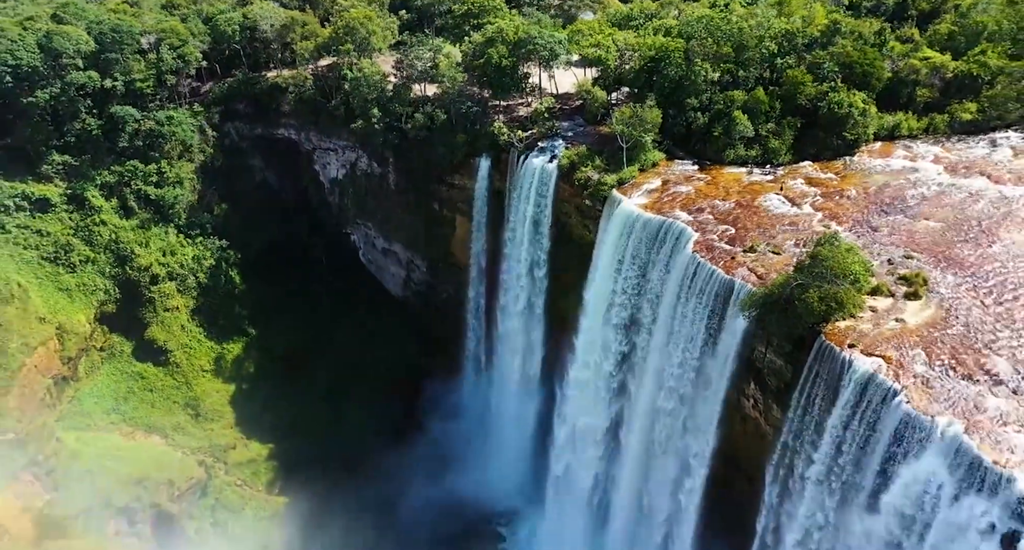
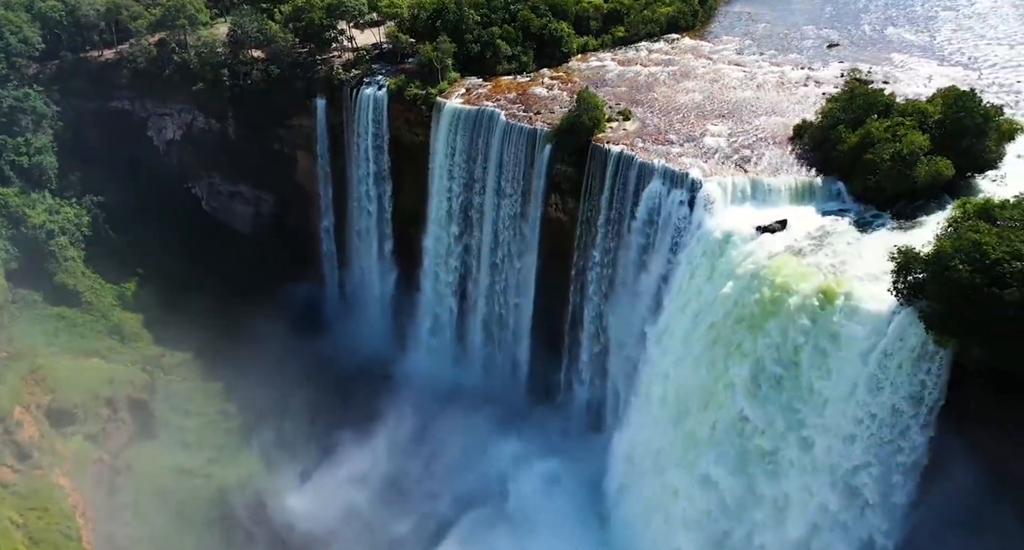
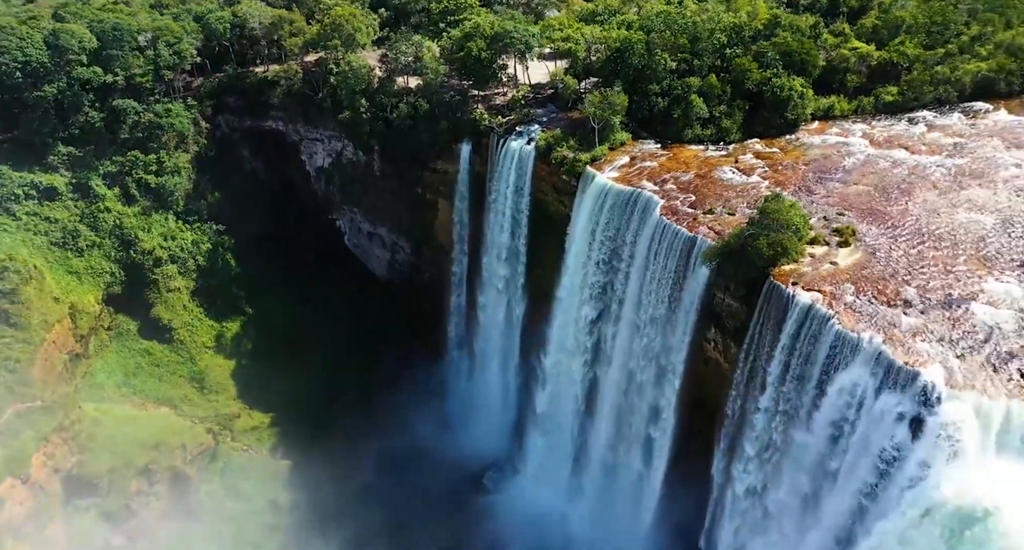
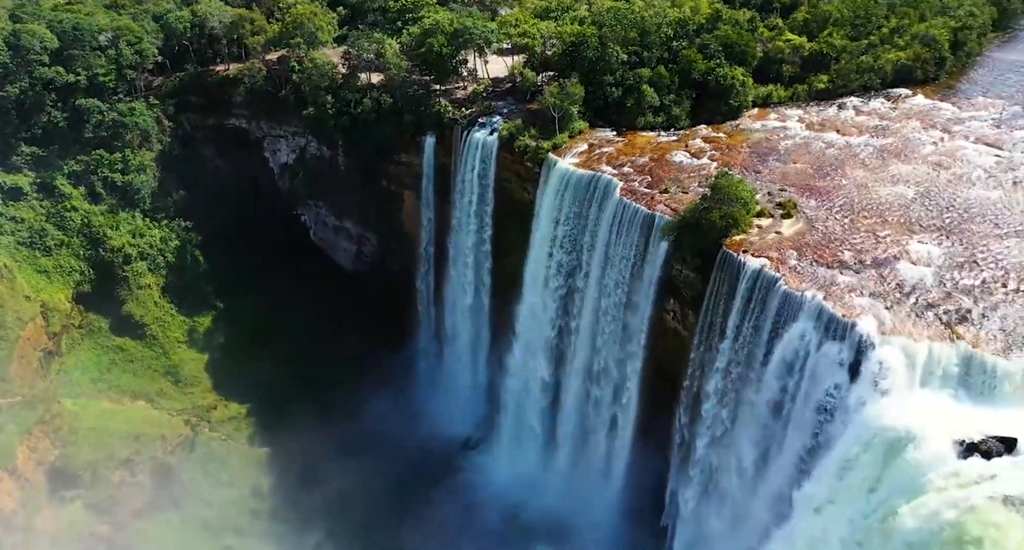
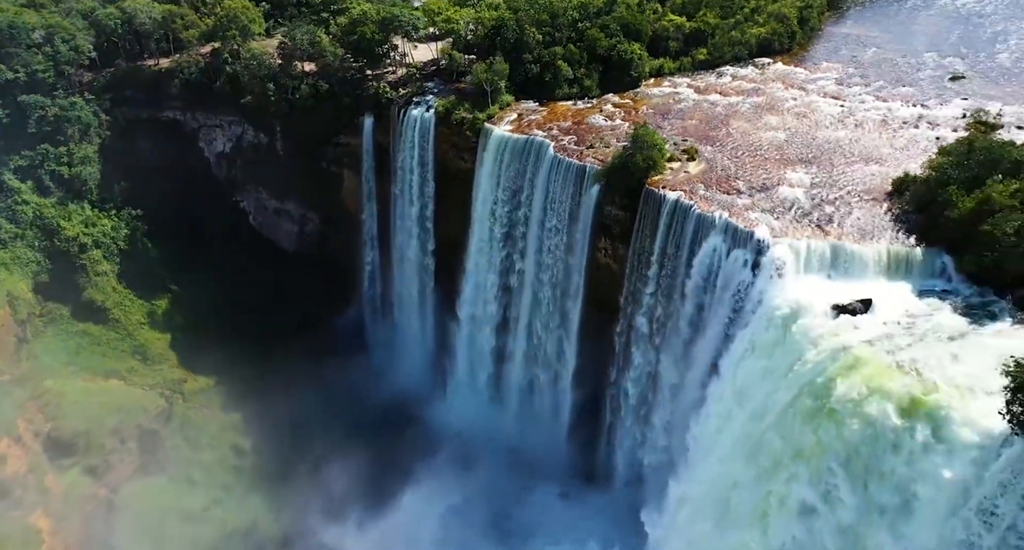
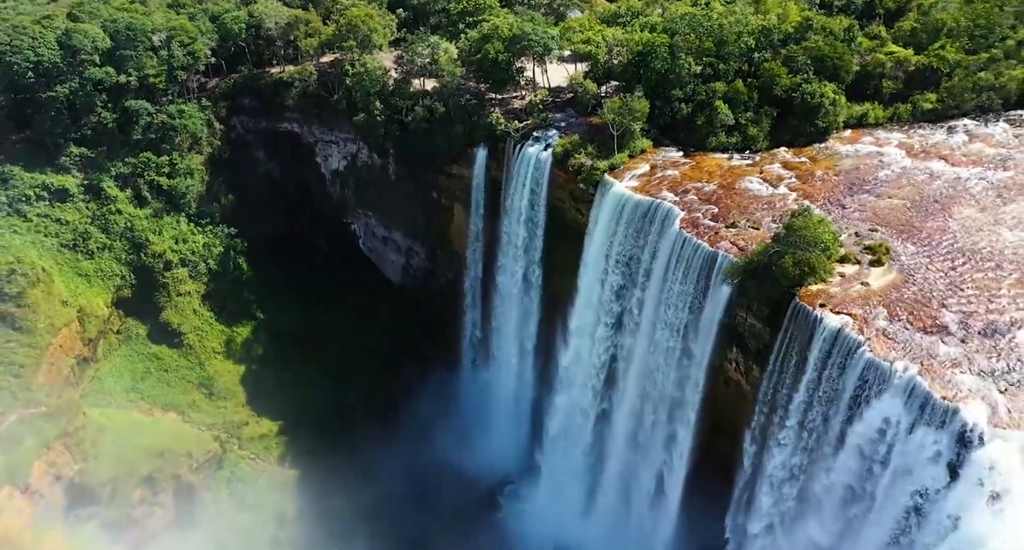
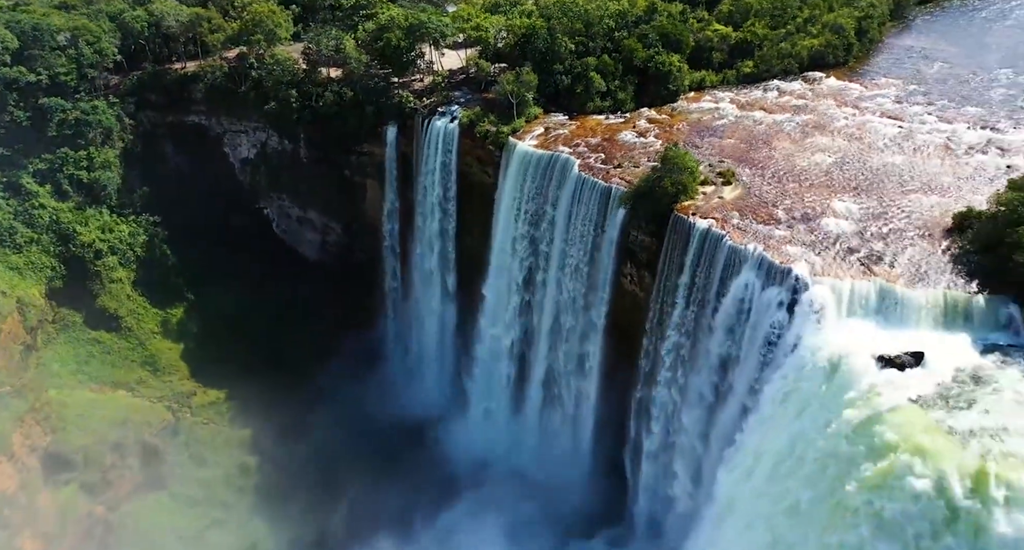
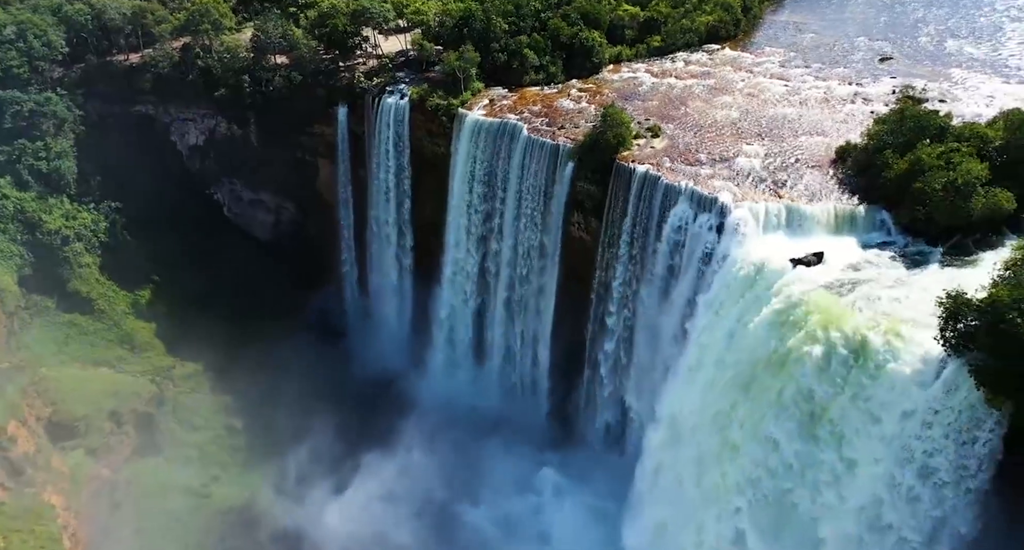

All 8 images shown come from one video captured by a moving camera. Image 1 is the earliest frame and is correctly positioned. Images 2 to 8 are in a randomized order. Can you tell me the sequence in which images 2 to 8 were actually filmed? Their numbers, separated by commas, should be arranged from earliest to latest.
6, 3, 4, 7, 5, 8, 2
